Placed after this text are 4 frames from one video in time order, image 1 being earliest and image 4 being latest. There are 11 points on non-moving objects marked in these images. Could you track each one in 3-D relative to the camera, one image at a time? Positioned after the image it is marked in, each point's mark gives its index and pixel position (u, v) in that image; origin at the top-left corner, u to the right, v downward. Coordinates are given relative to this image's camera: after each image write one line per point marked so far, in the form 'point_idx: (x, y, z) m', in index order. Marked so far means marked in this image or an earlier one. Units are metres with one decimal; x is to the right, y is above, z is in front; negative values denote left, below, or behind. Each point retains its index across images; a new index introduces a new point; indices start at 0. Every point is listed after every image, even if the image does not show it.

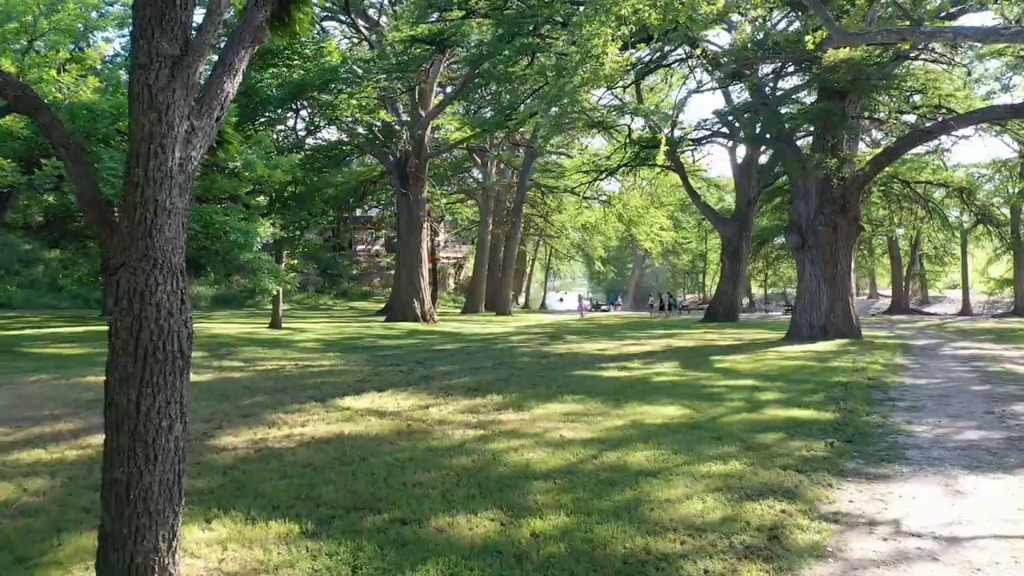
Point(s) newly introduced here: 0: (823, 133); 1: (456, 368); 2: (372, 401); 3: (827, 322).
0: (+6.2, +3.1, +16.5) m
1: (-0.7, -1.0, +10.7) m
2: (-1.3, -1.1, +7.7) m
3: (+6.4, -0.7, +16.9) m
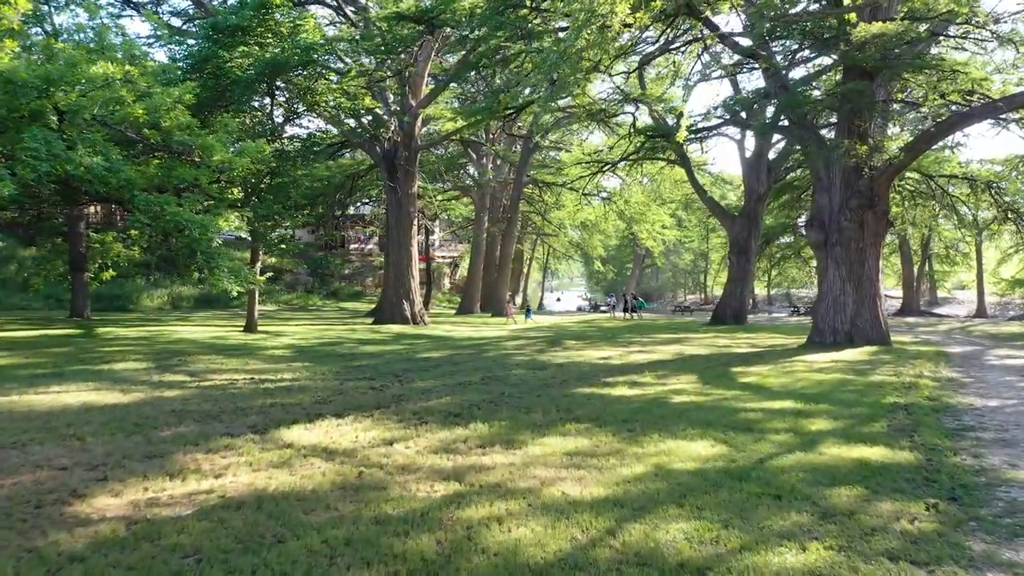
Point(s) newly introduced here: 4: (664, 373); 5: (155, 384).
0: (+6.1, +3.1, +15.0) m
1: (-0.8, -1.0, +9.1) m
2: (-1.4, -1.1, +6.1) m
3: (+6.2, -0.7, +15.4) m
4: (+1.9, -1.1, +10.4) m
5: (-3.7, -1.0, +8.7) m
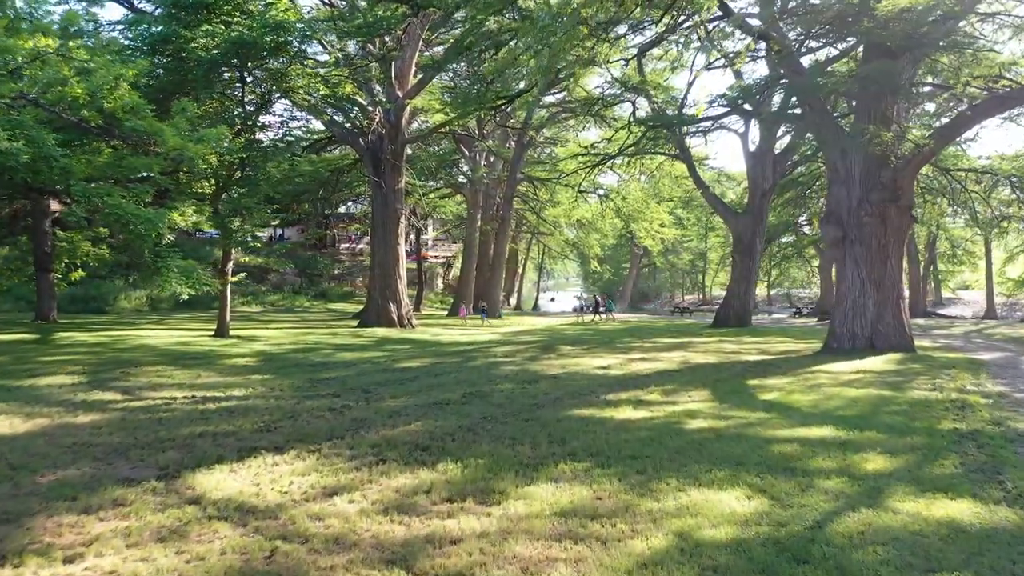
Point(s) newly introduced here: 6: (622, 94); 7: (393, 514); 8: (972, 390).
0: (+5.9, +3.0, +13.7) m
1: (-1.0, -1.1, +7.8) m
2: (-1.5, -1.1, +4.8) m
3: (+6.1, -0.7, +14.1) m
4: (+1.7, -1.1, +9.1) m
5: (-3.9, -1.0, +7.3) m
6: (+2.6, +4.5, +19.4) m
7: (-0.6, -1.1, +4.1) m
8: (+5.0, -1.1, +9.1) m
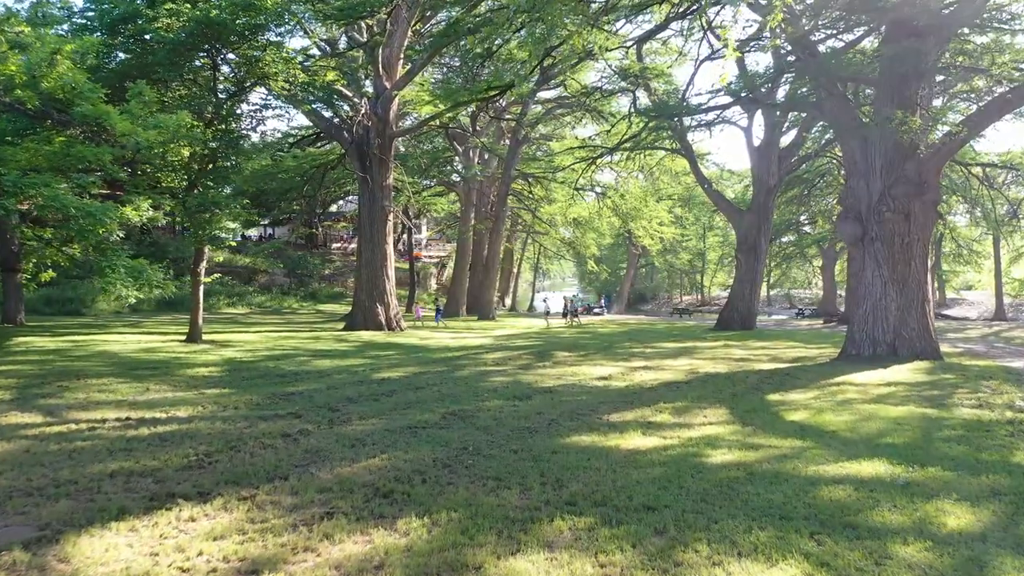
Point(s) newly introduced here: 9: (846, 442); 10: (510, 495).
0: (+5.8, +3.0, +12.6) m
1: (-1.1, -1.1, +6.7) m
2: (-1.6, -1.1, +3.6) m
3: (+5.9, -0.8, +13.0) m
4: (+1.6, -1.1, +8.0) m
5: (-4.0, -1.1, +6.2) m
6: (+2.4, +4.5, +18.2) m
7: (-0.7, -1.1, +2.9) m
8: (+4.9, -1.1, +7.9) m
9: (+2.4, -1.1, +6.1) m
10: (0.0, -1.1, +4.5) m
